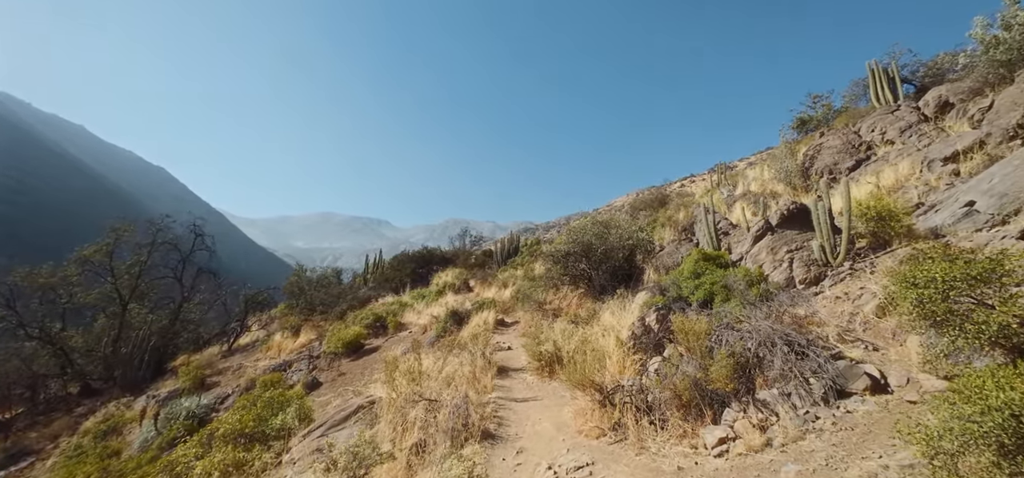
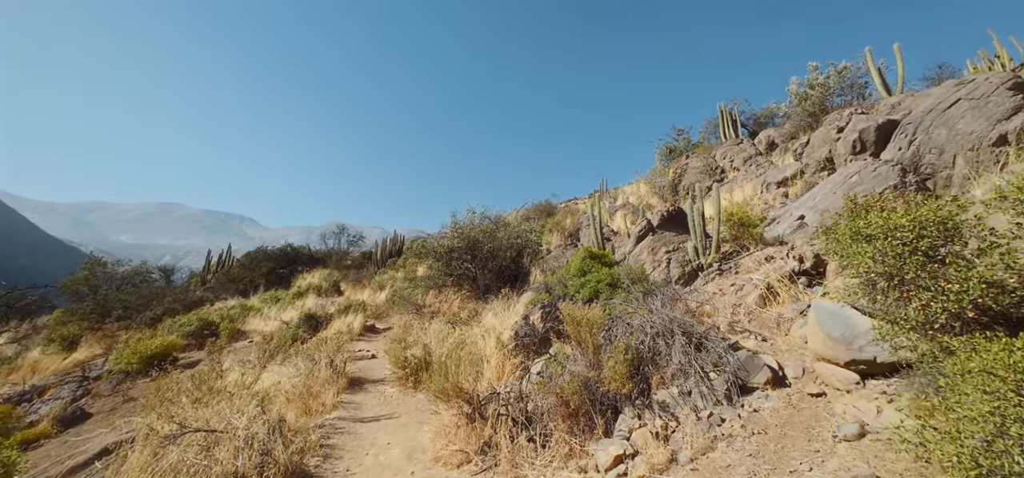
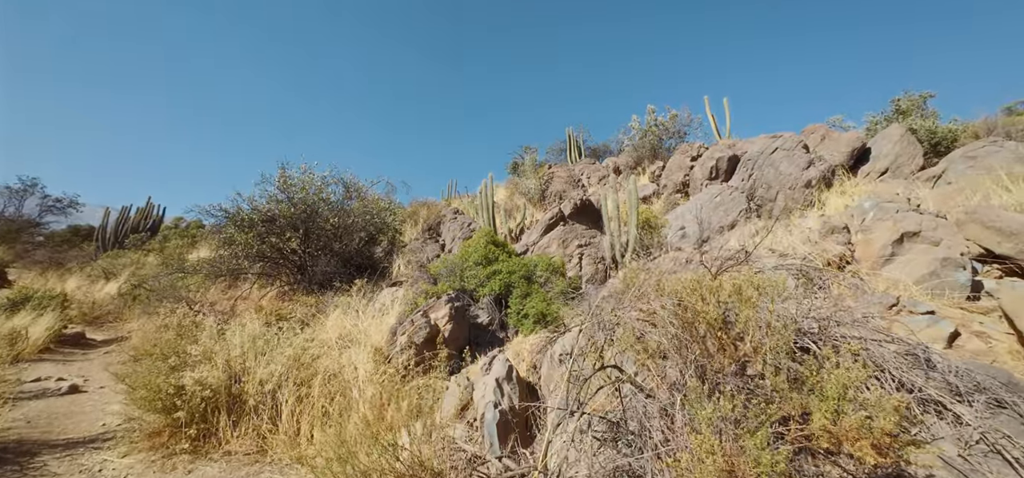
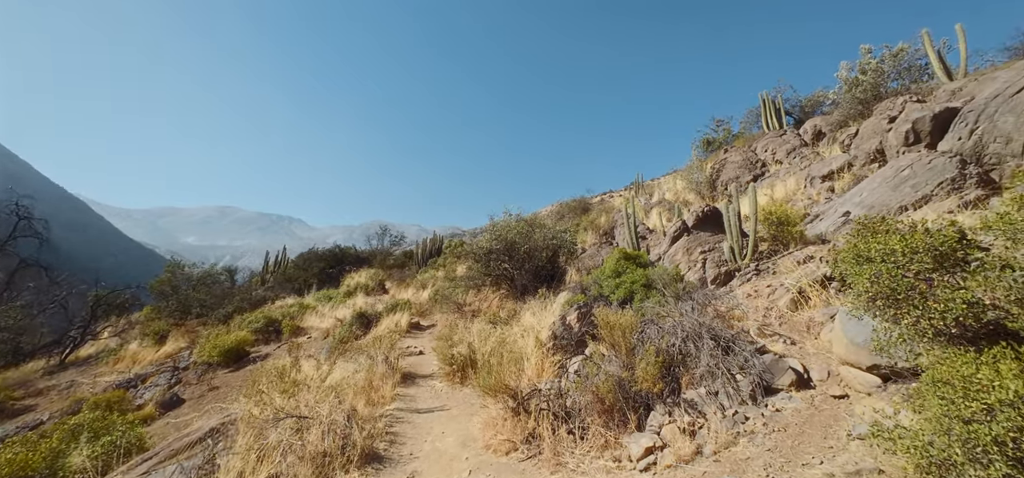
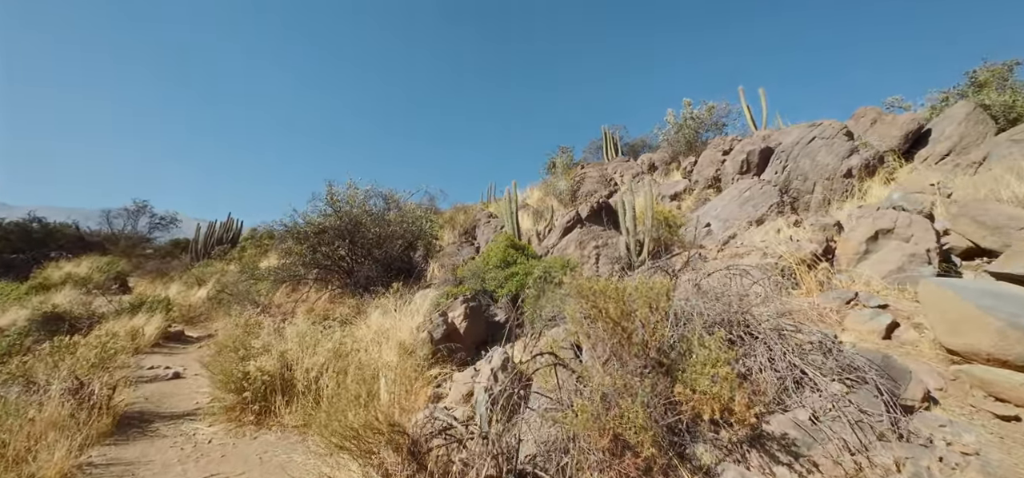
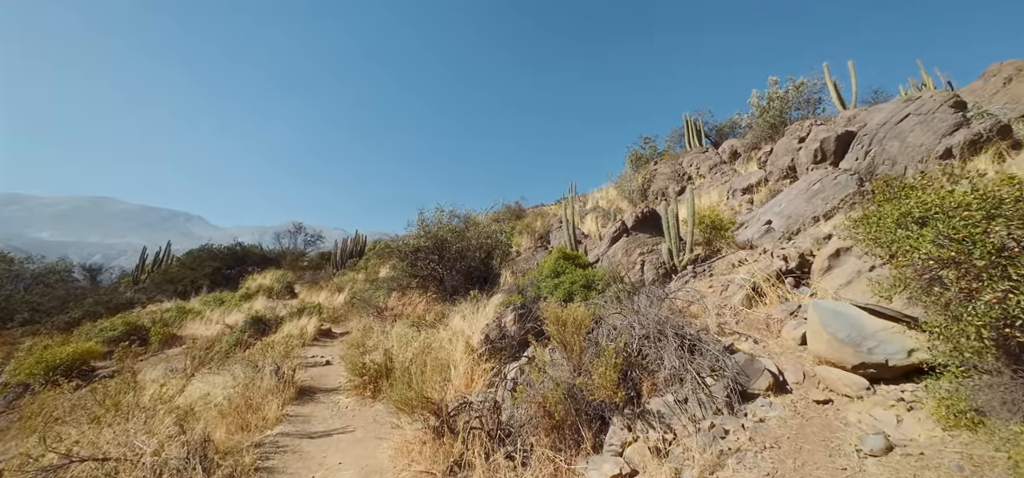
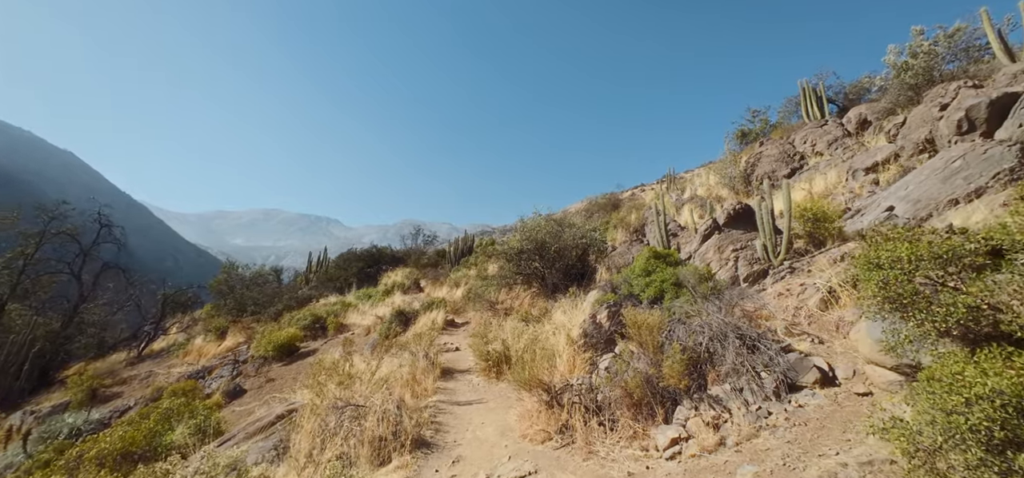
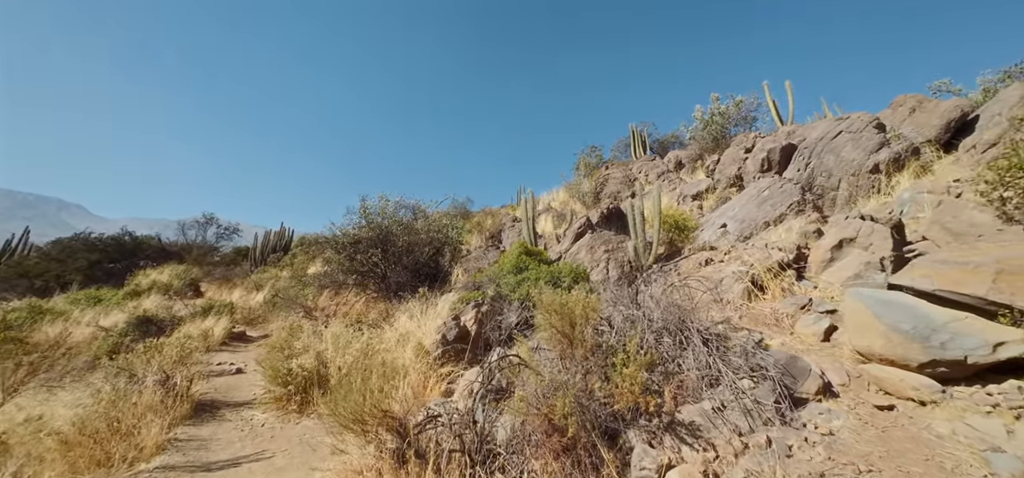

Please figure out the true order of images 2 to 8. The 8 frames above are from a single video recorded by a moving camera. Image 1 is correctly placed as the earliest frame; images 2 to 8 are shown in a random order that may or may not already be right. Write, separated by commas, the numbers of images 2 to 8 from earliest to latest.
7, 4, 2, 6, 8, 5, 3
